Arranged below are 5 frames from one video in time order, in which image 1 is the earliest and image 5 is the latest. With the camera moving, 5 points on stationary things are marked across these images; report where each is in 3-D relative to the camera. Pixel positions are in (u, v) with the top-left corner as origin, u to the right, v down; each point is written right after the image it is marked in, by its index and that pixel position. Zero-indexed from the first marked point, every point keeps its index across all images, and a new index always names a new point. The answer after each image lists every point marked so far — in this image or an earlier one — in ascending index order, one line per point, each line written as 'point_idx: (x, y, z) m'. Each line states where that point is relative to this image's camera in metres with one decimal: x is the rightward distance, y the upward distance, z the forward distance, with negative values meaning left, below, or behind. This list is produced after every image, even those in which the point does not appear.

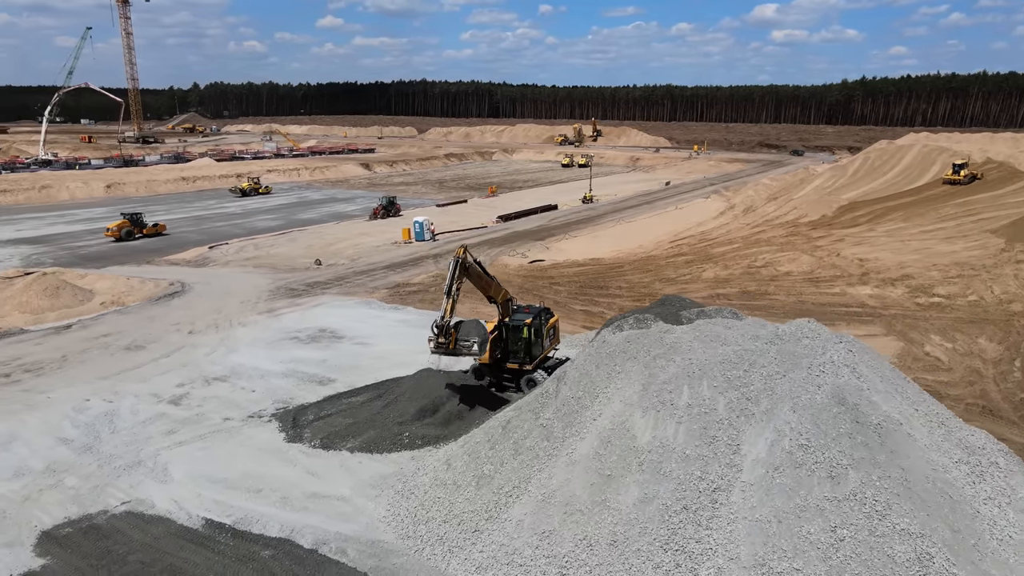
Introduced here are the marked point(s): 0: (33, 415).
0: (-8.7, -2.3, +13.2) m
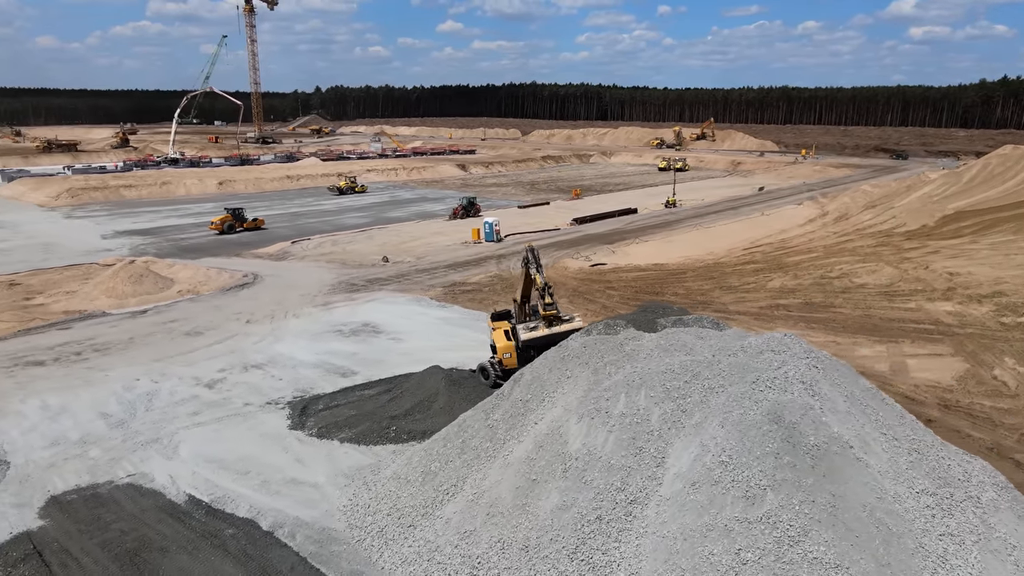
0: (-8.4, -2.0, +14.4) m
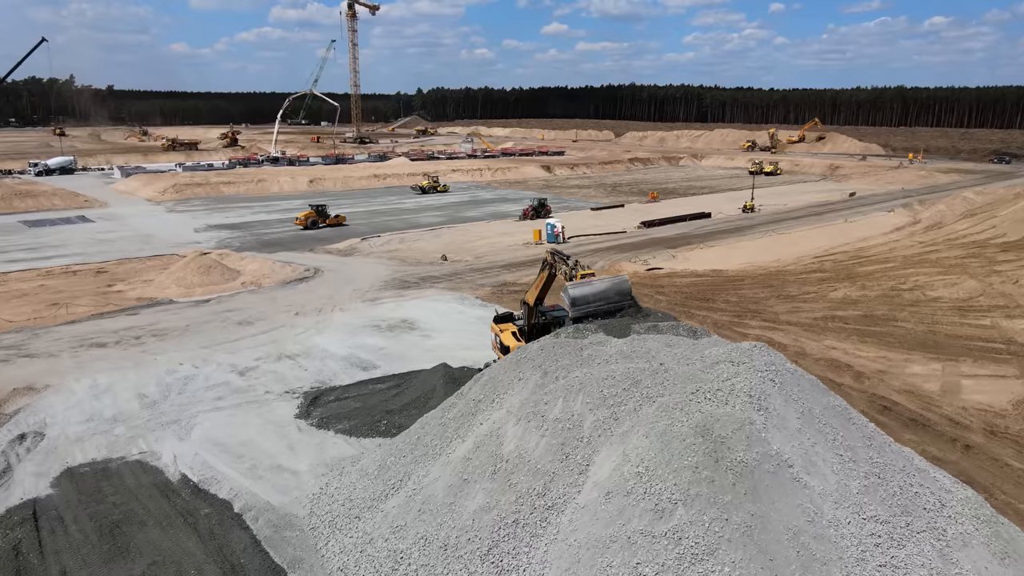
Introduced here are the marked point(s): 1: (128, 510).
0: (-8.0, -1.8, +15.4) m
1: (-4.6, -2.7, +8.7) m
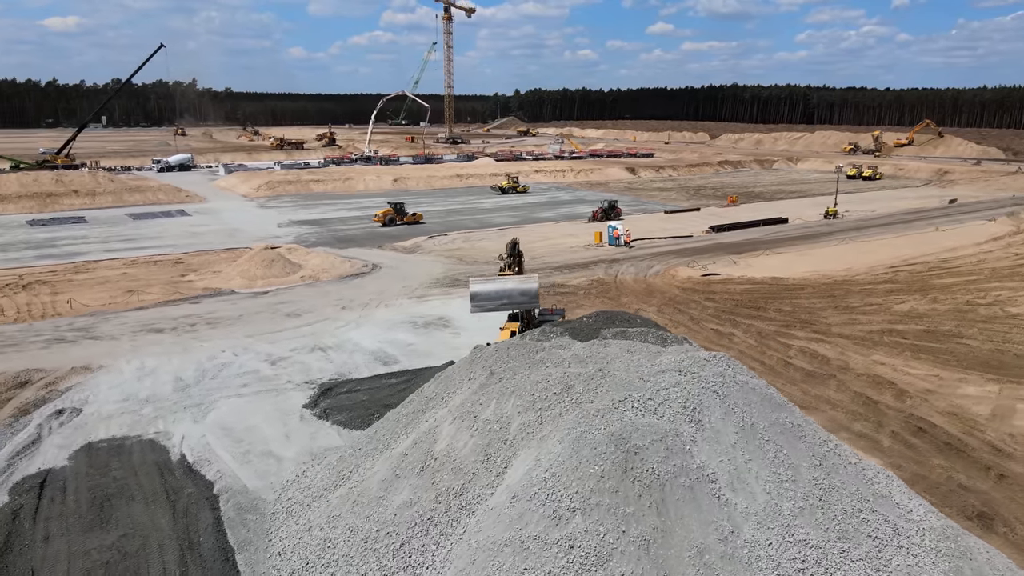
0: (-7.5, -1.6, +16.4) m
1: (-5.0, -2.5, +9.3) m
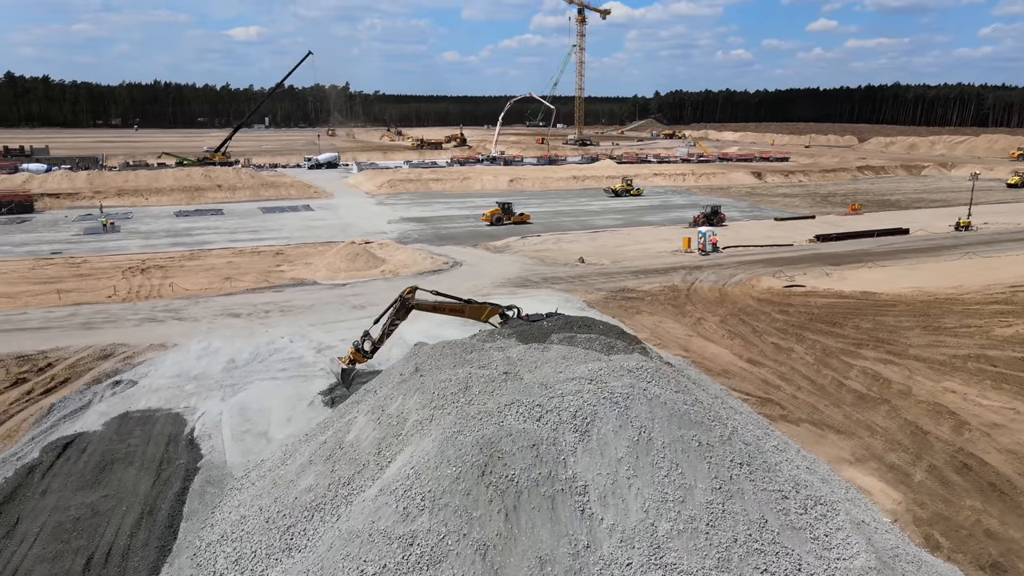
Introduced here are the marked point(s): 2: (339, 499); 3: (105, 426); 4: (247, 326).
0: (-6.5, -1.3, +17.7) m
1: (-5.4, -2.3, +10.3) m
2: (-1.5, -1.9, +6.3) m
3: (-6.4, -2.2, +11.5) m
4: (-7.0, -1.0, +19.0) m
